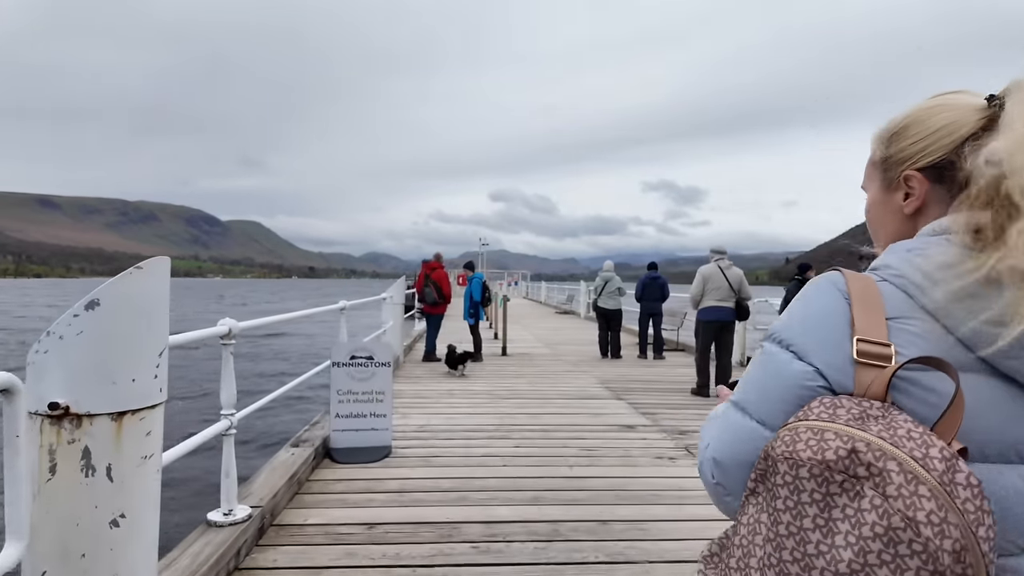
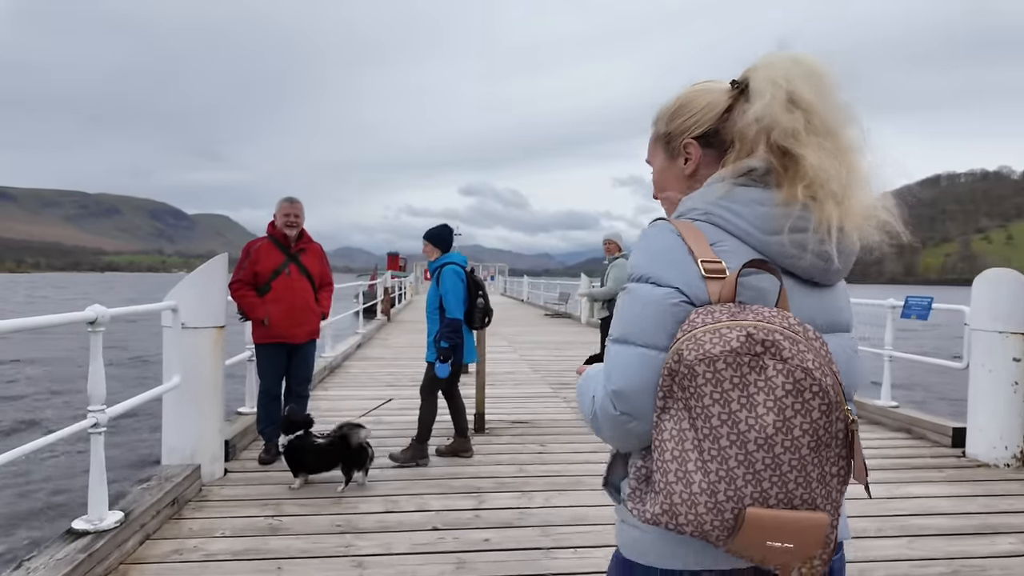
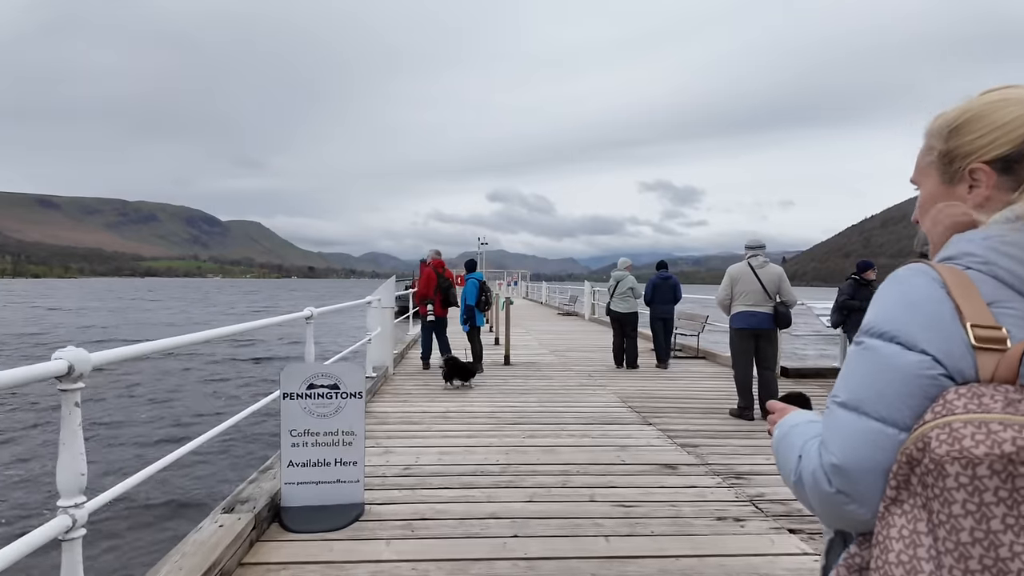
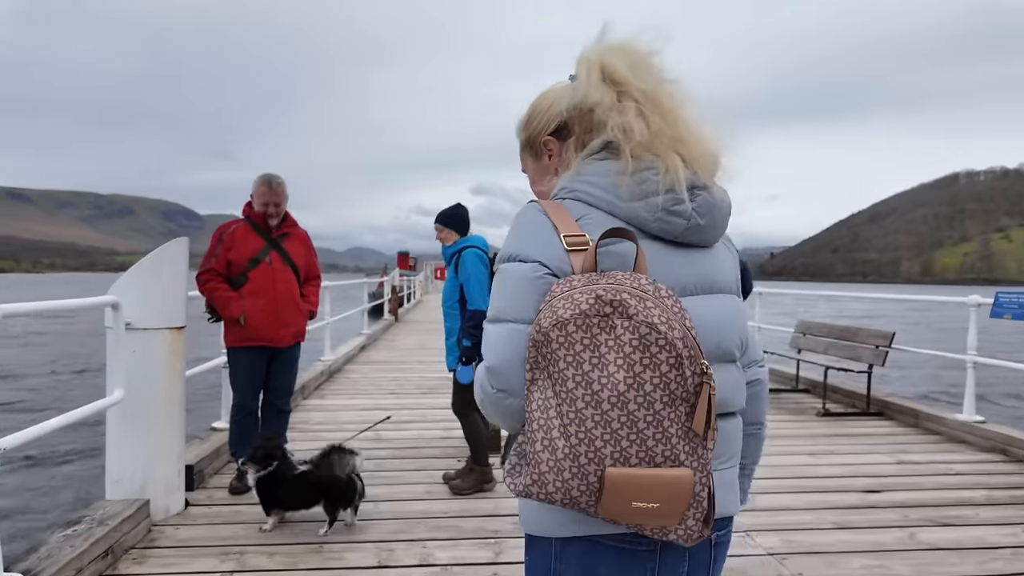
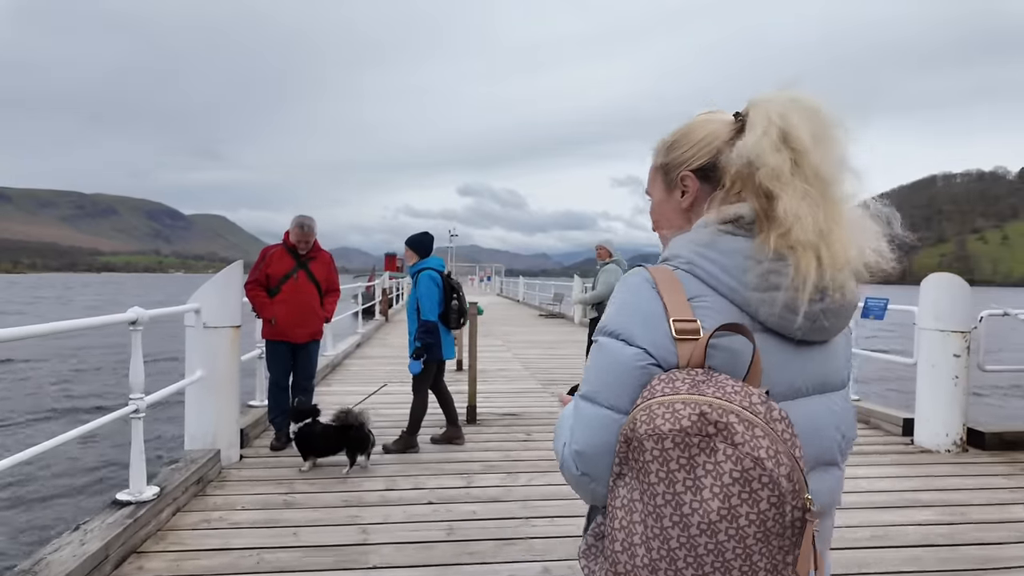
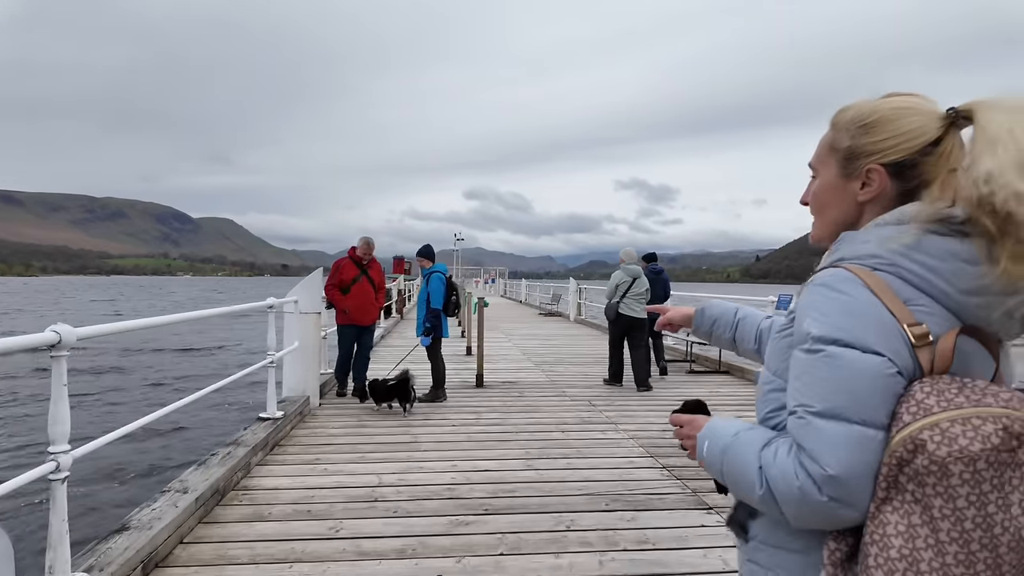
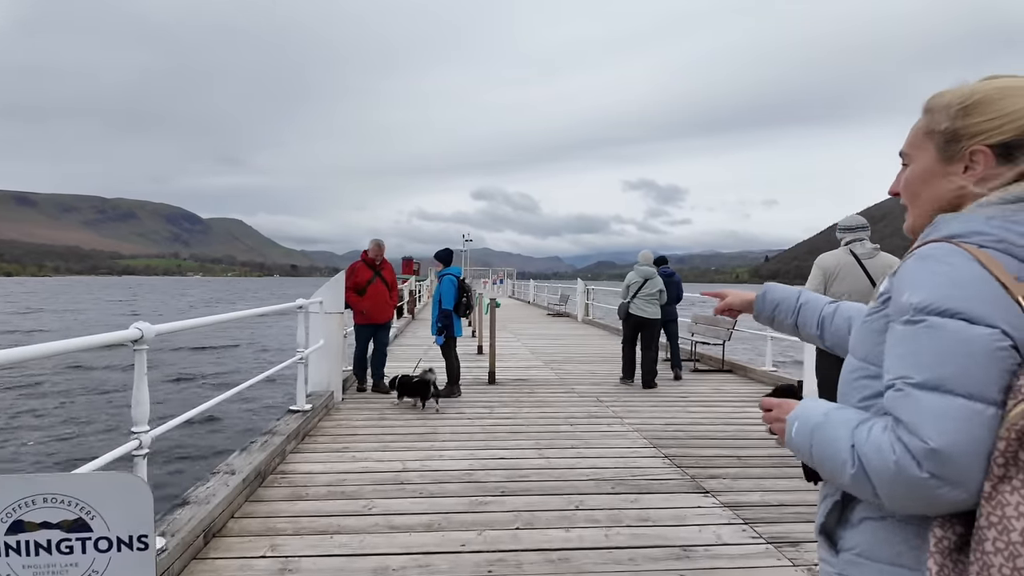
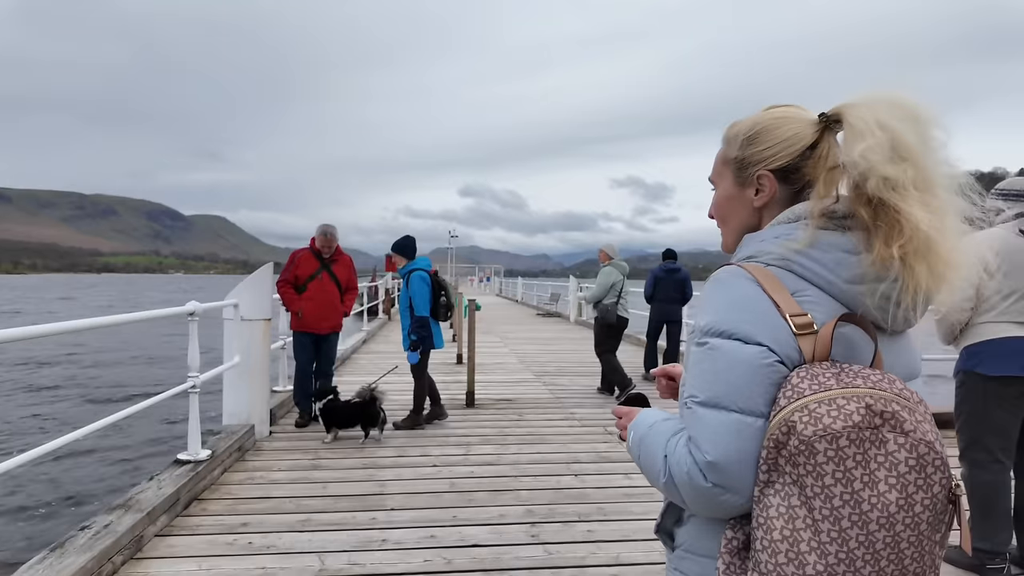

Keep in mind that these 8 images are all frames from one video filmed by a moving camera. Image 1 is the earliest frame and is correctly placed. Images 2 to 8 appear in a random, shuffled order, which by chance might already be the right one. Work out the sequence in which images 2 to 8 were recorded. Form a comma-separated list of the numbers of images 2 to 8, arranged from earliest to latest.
3, 7, 6, 8, 5, 2, 4
